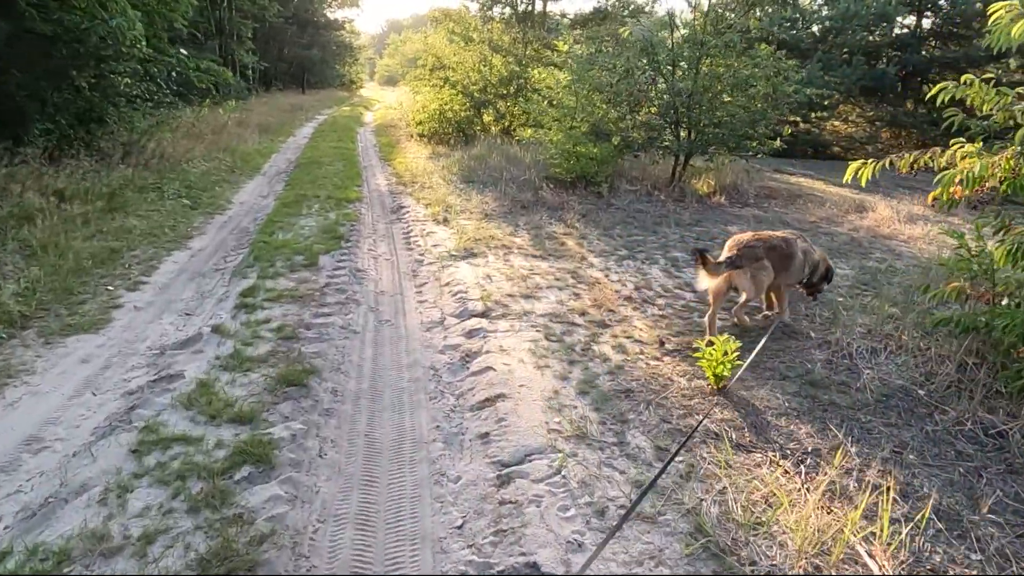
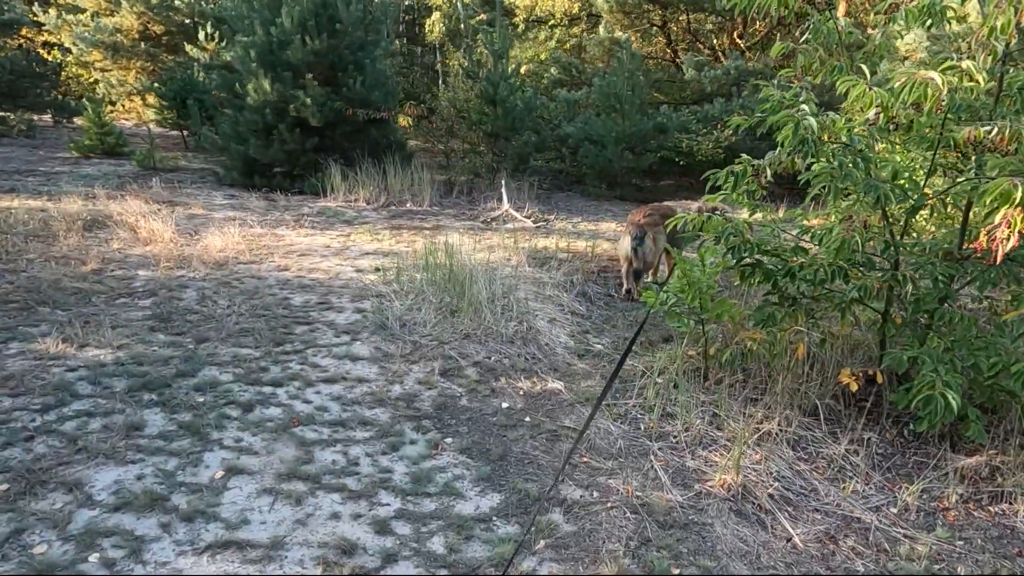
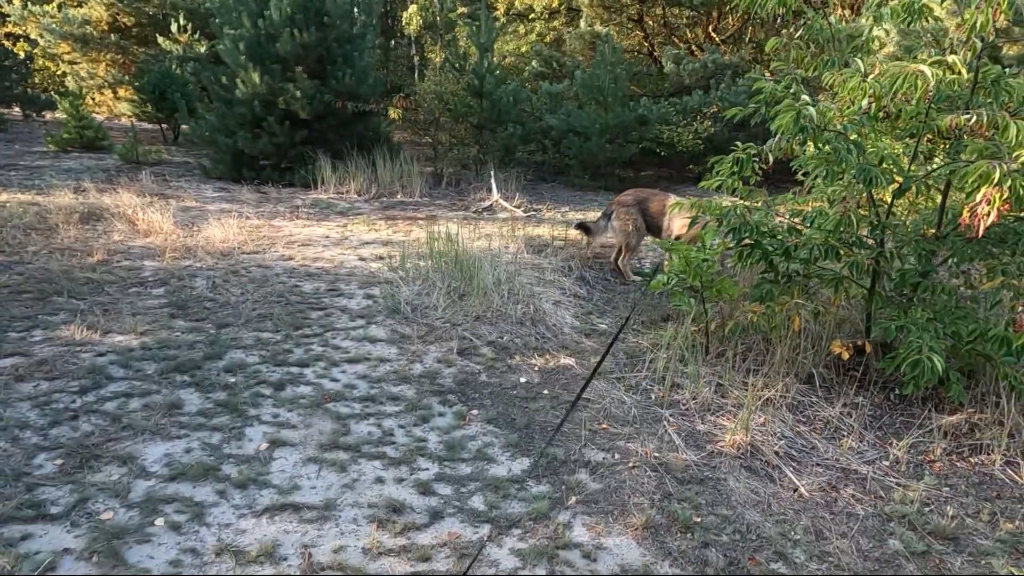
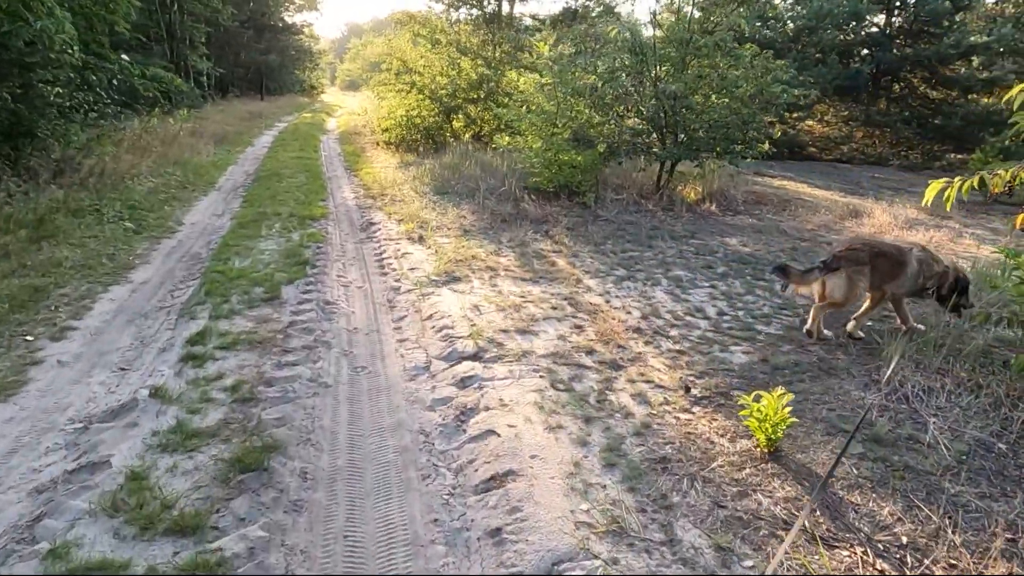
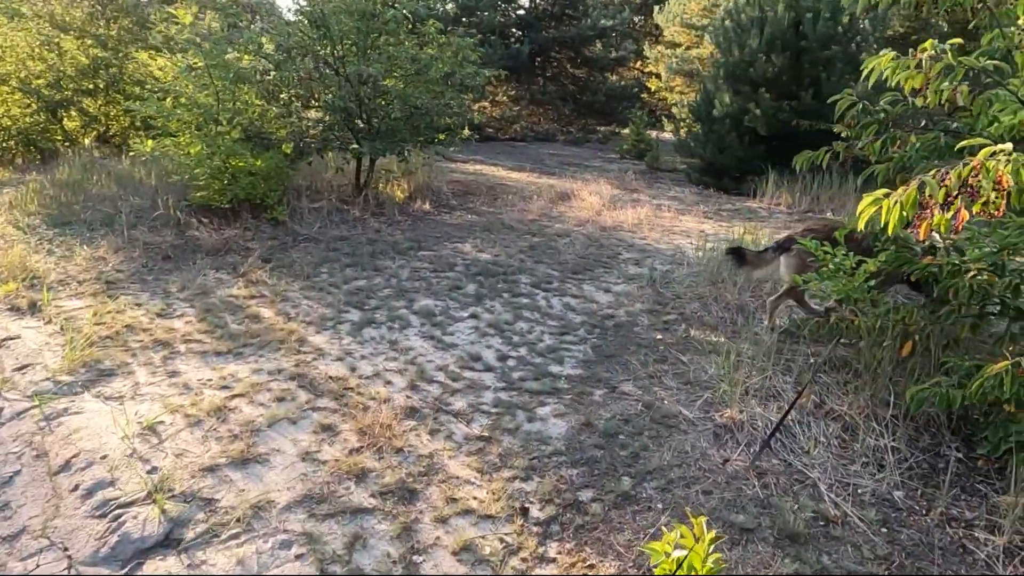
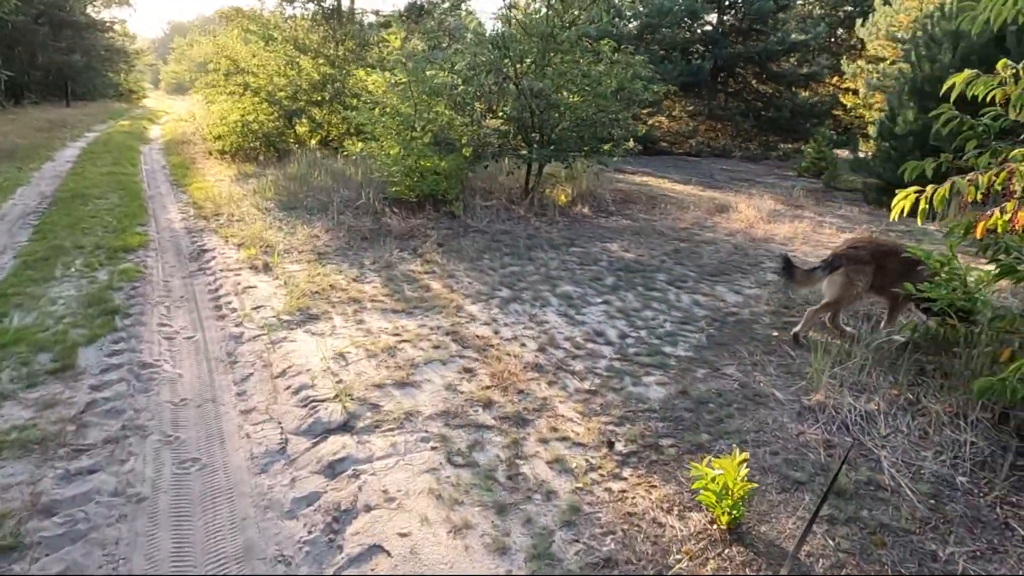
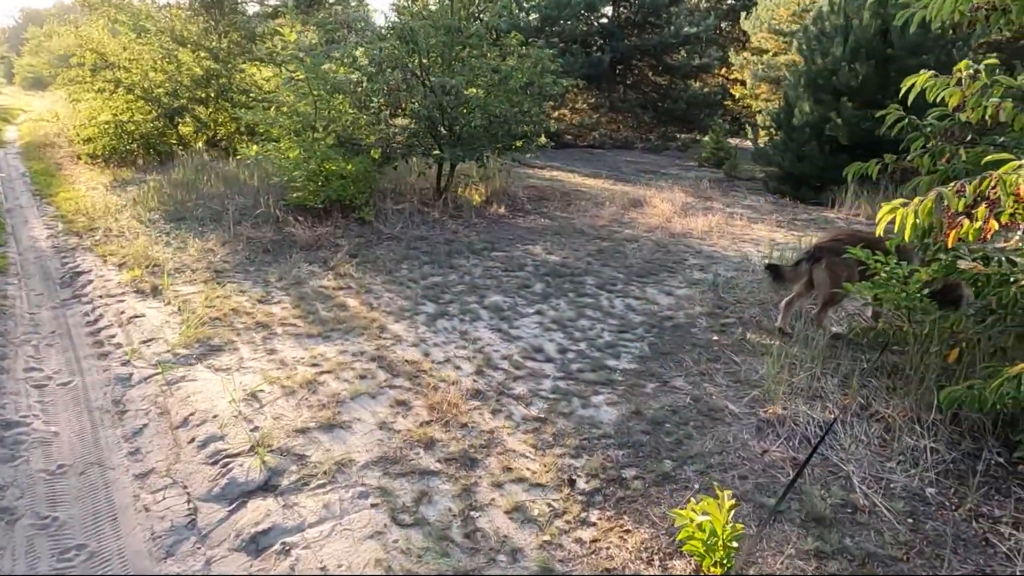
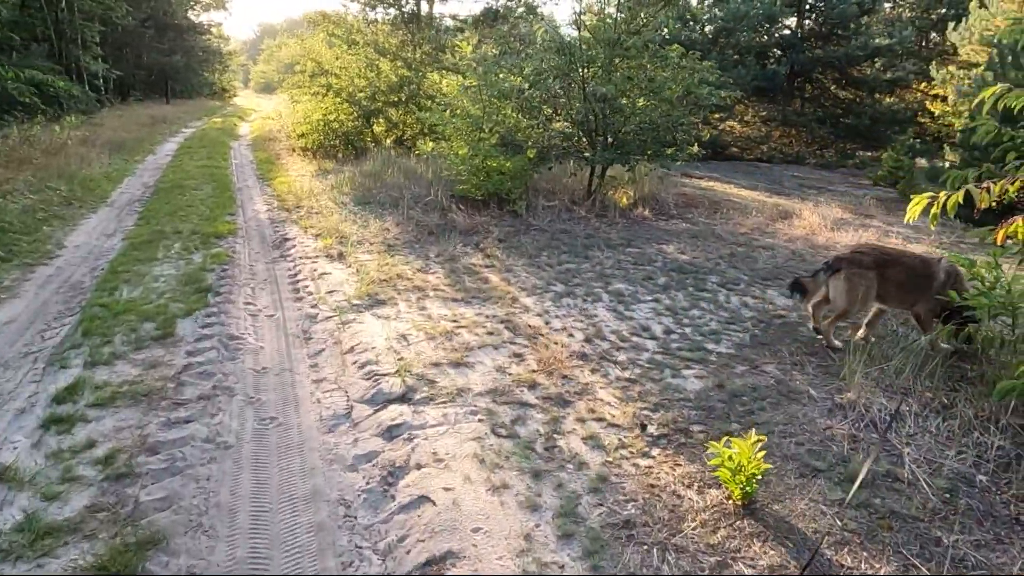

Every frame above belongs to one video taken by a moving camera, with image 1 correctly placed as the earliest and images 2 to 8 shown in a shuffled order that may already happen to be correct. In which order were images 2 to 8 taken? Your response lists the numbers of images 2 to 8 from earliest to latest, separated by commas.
4, 8, 6, 7, 5, 2, 3
